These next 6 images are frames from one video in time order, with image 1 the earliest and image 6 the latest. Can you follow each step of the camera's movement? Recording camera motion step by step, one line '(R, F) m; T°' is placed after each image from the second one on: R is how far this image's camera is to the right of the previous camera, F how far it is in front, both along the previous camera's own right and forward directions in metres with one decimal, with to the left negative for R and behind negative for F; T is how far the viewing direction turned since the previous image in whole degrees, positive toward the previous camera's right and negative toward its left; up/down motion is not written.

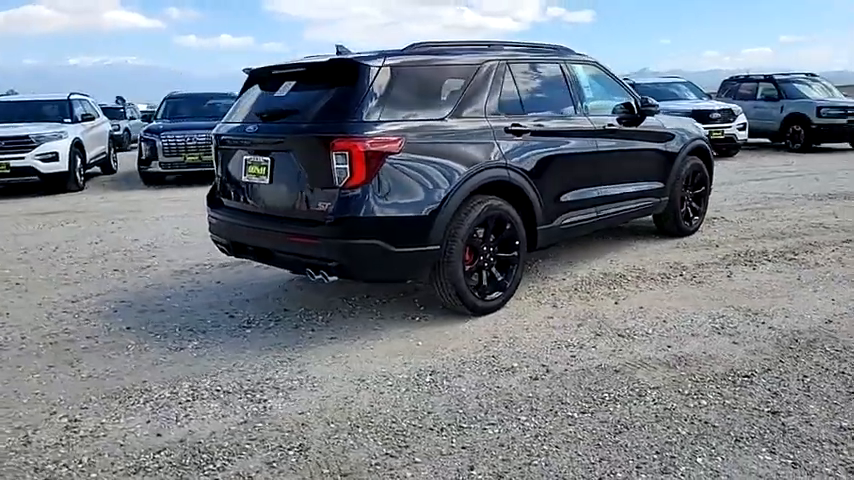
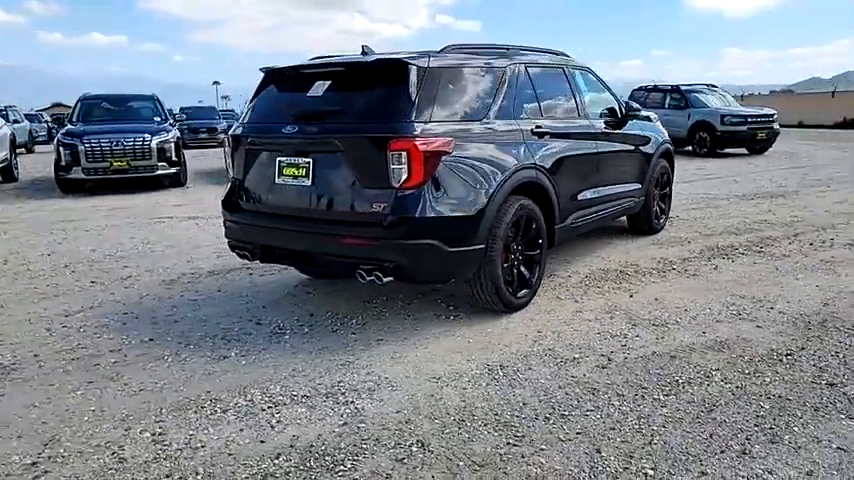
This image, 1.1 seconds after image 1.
(-1.0, 0.0) m; +9°
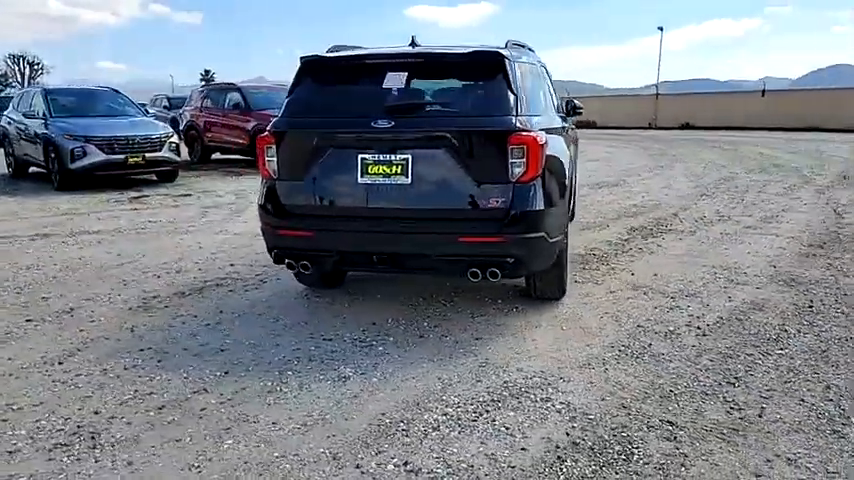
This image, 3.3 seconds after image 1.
(-2.2, +0.5) m; +21°
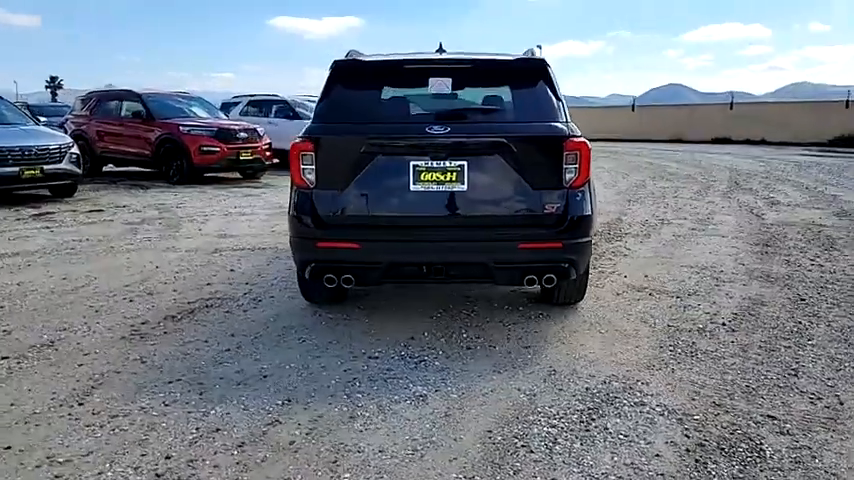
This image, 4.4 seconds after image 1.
(-1.1, +0.2) m; +11°
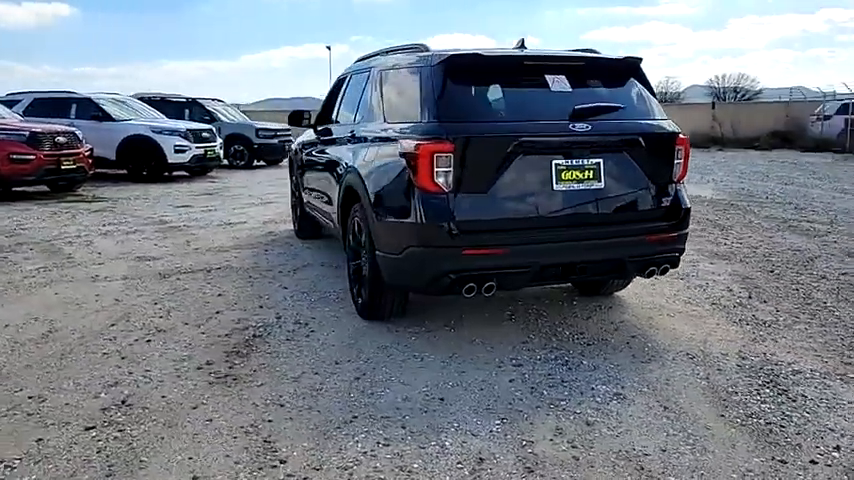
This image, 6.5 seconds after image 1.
(-2.2, +0.5) m; +20°
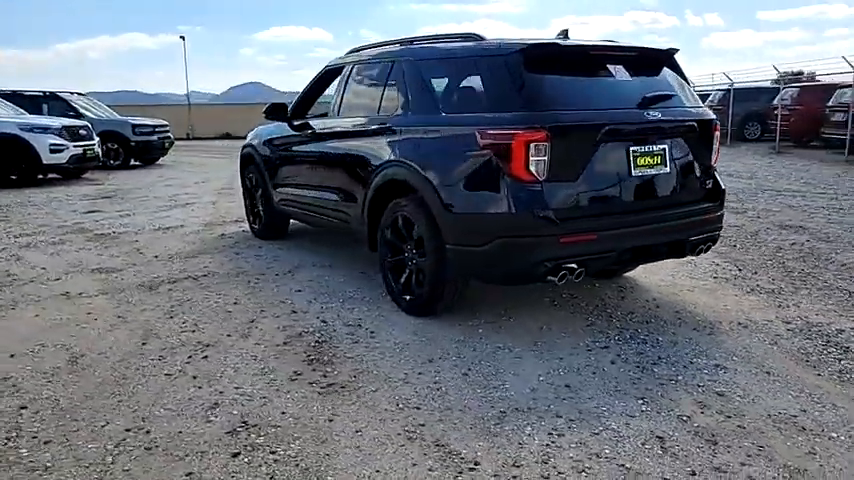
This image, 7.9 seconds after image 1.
(-1.4, +0.2) m; +12°
